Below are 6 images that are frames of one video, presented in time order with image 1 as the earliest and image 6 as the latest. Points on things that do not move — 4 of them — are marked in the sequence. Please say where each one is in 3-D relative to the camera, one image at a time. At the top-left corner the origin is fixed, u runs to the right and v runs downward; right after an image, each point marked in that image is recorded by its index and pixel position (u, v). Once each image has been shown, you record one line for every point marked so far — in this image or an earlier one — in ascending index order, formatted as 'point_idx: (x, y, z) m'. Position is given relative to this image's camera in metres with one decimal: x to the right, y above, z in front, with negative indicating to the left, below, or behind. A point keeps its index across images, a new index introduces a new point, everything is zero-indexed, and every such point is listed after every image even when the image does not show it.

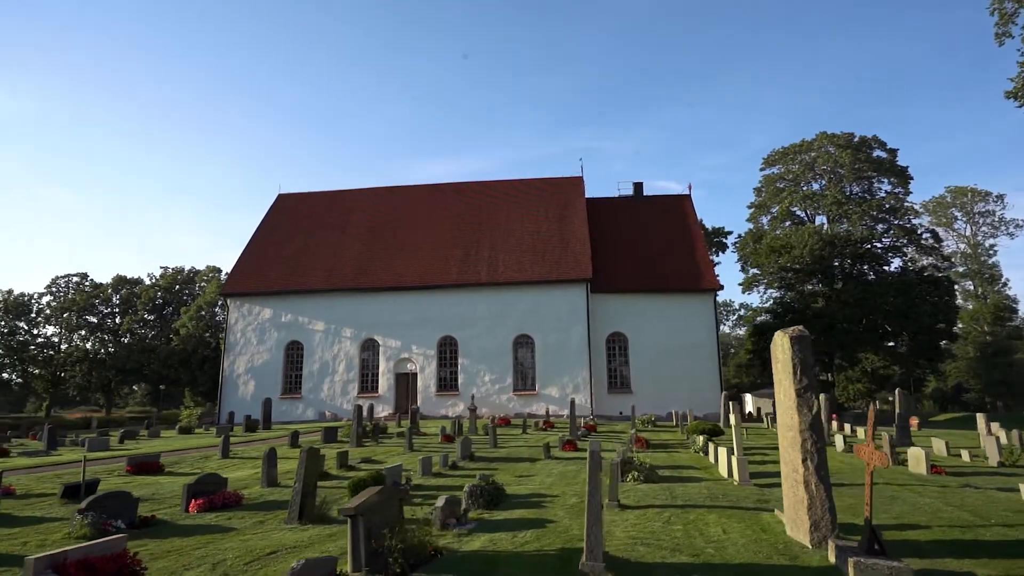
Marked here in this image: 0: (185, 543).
0: (-3.6, -2.8, +7.2) m
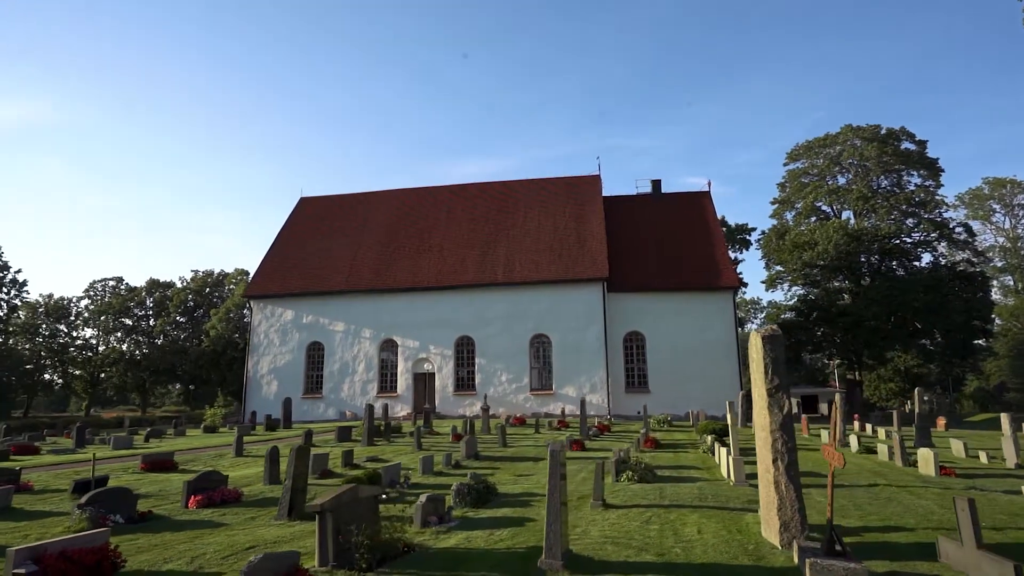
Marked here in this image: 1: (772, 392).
0: (-3.9, -2.9, +7.5) m
1: (+2.6, -1.1, +6.6) m
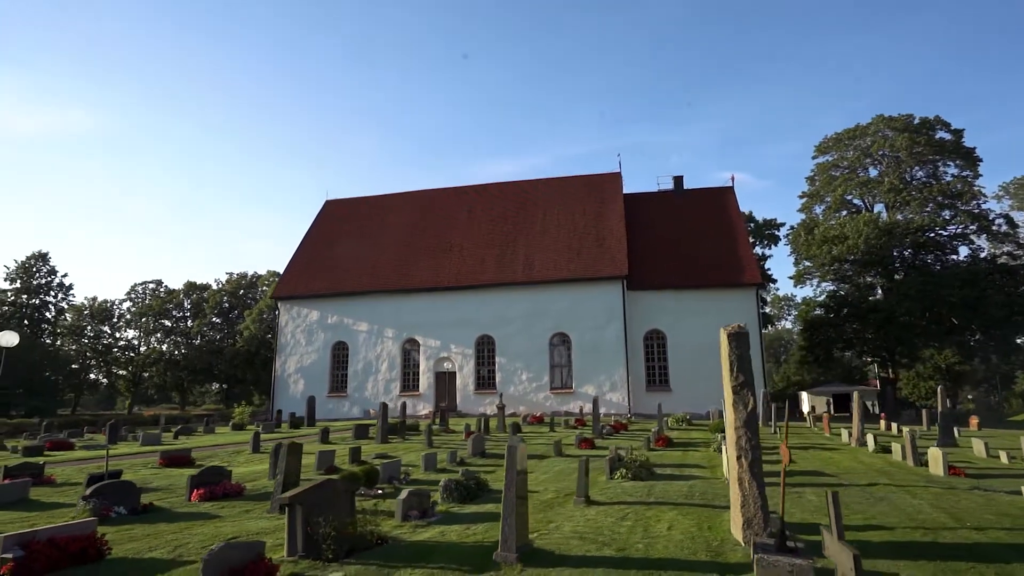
0: (-4.2, -2.9, +7.8) m
1: (+2.3, -1.0, +6.7) m
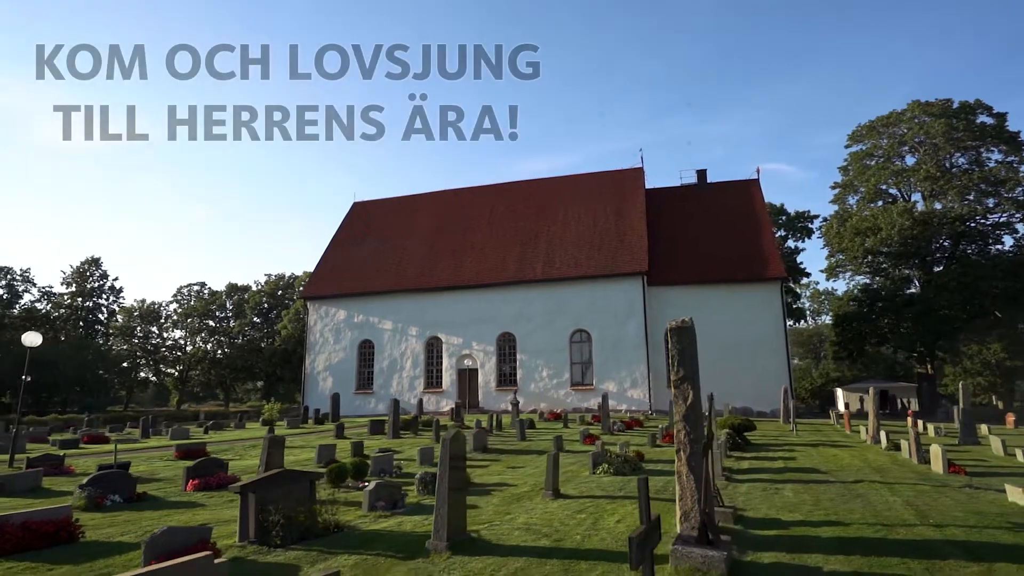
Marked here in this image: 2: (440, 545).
0: (-4.6, -2.9, +8.3) m
1: (+1.7, -1.0, +6.7) m
2: (-0.7, -2.4, +6.0) m
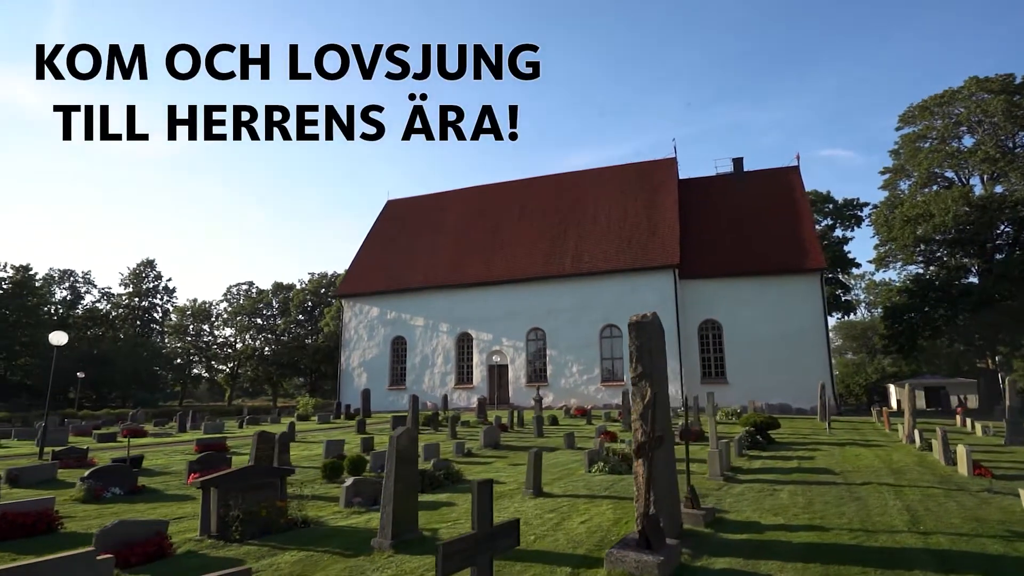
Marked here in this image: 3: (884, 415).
0: (-4.9, -2.9, +8.5) m
1: (+1.2, -0.9, +6.4) m
2: (-1.1, -2.4, +6.0) m
3: (+11.4, -3.9, +20.0) m
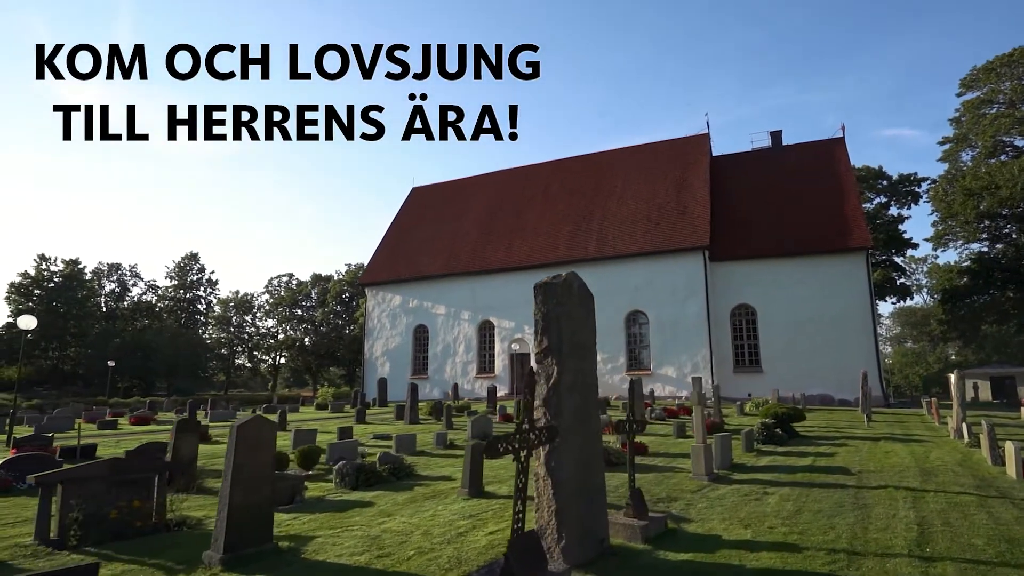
0: (-5.7, -2.6, +7.7) m
1: (+0.2, -0.5, +5.1) m
2: (-2.2, -2.0, +4.8) m
3: (+11.6, -3.2, +17.8) m
